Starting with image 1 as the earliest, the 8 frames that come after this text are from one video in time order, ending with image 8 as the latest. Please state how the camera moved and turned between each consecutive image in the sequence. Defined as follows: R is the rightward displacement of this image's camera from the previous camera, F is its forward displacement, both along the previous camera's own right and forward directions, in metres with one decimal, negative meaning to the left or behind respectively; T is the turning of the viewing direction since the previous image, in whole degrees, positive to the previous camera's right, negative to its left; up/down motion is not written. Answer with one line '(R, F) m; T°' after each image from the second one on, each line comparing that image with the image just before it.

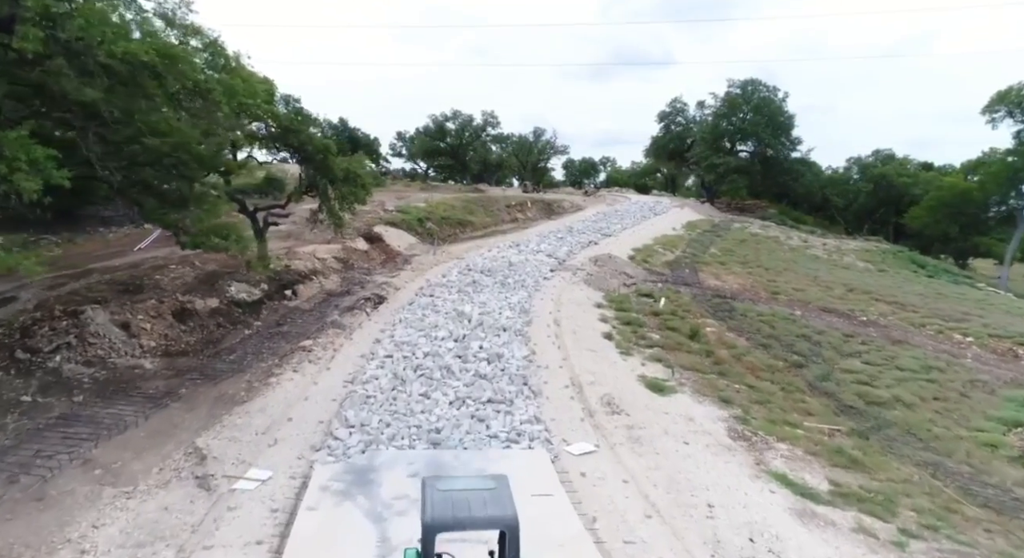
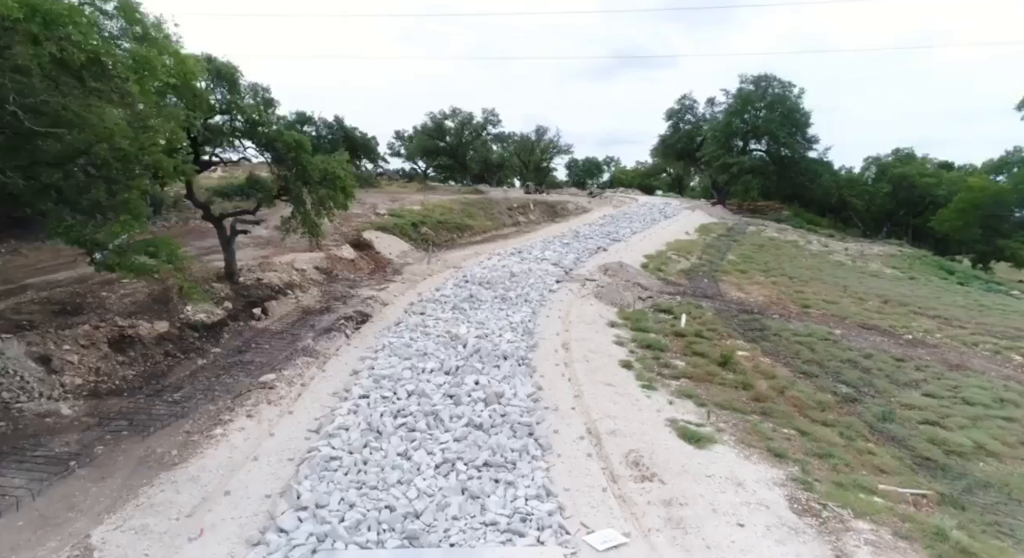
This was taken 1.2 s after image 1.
(0.0, +1.6) m; 0°
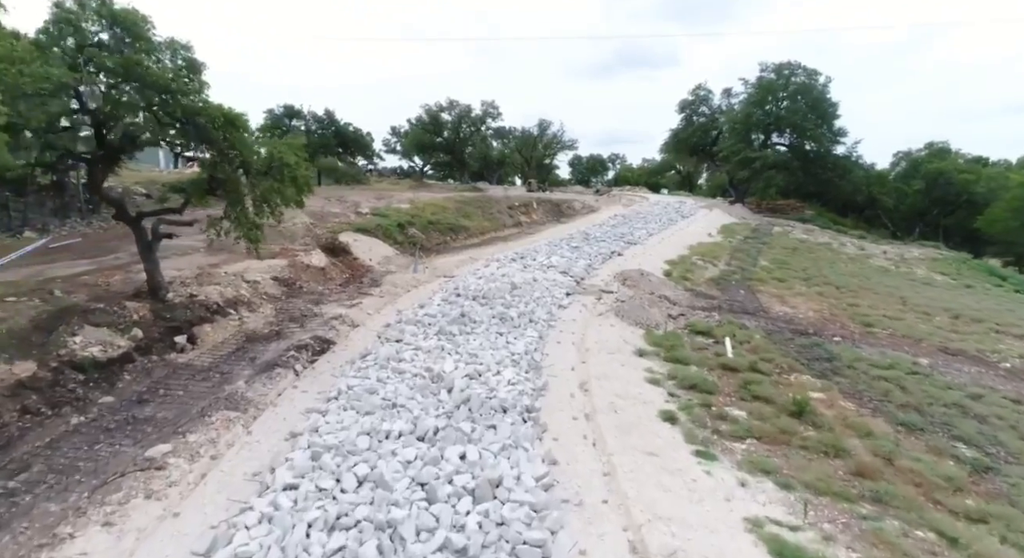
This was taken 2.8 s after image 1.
(0.0, +2.5) m; 0°
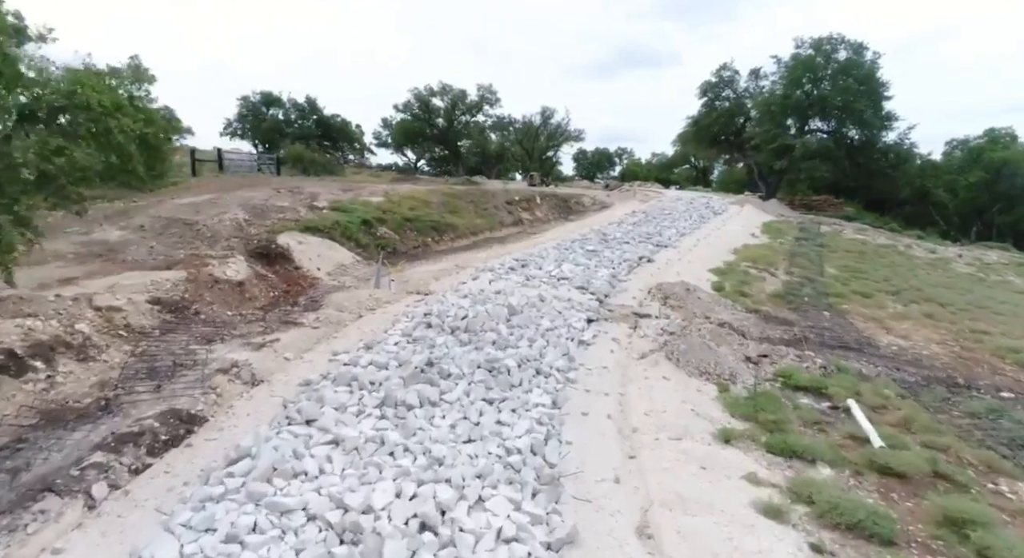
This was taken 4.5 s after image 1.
(0.0, +3.8) m; 0°
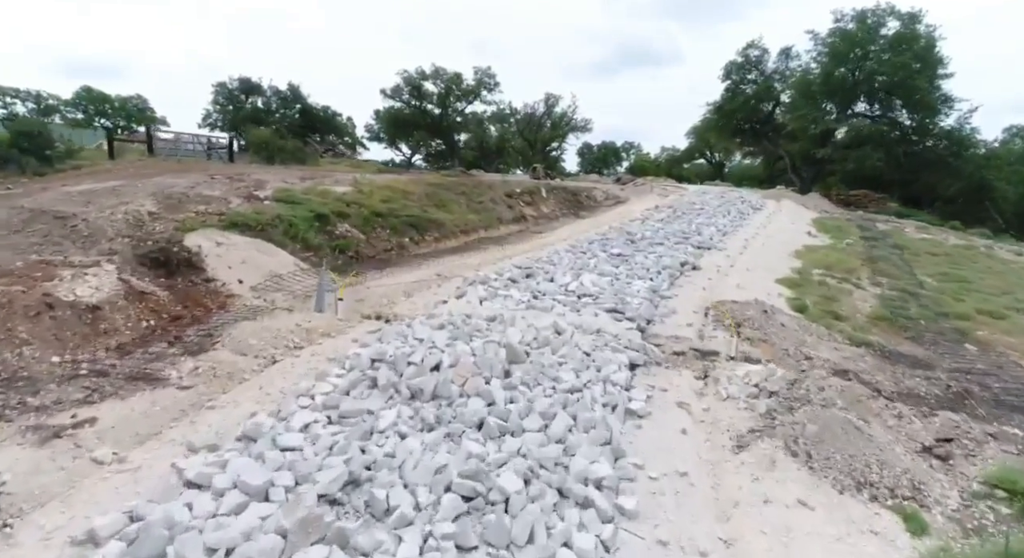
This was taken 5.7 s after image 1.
(0.0, +3.2) m; 0°
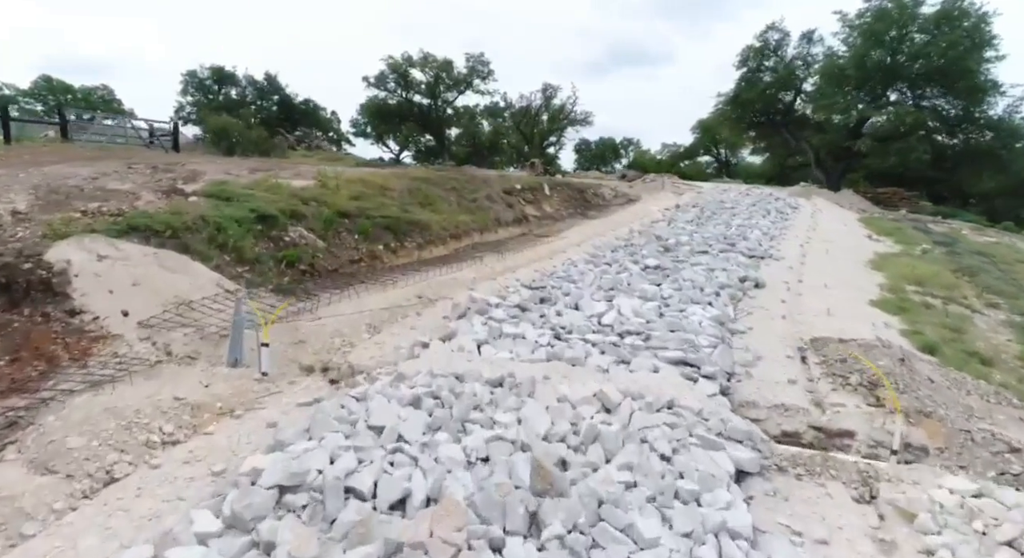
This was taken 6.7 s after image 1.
(-0.2, +2.4) m; +1°
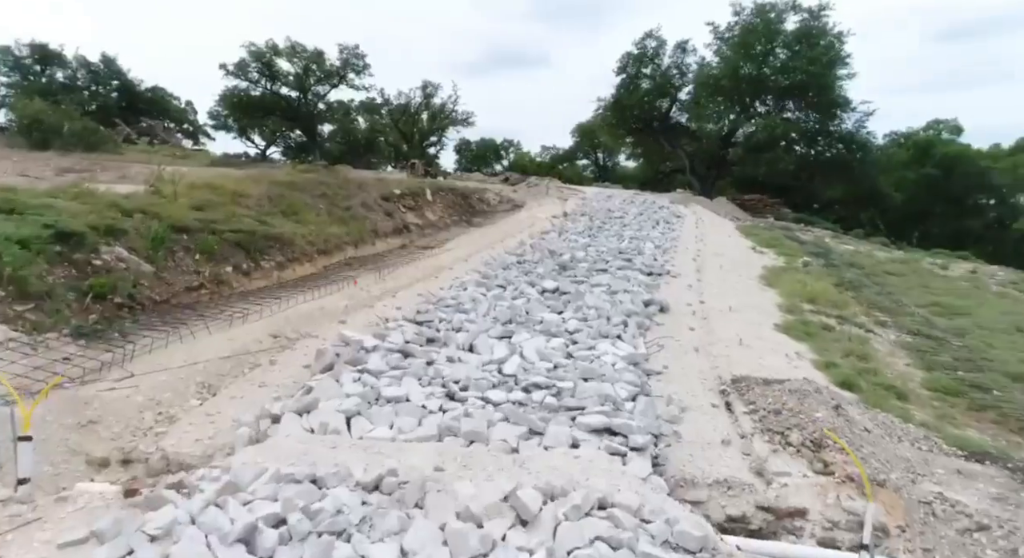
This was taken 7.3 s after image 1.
(+0.1, +1.1) m; +12°
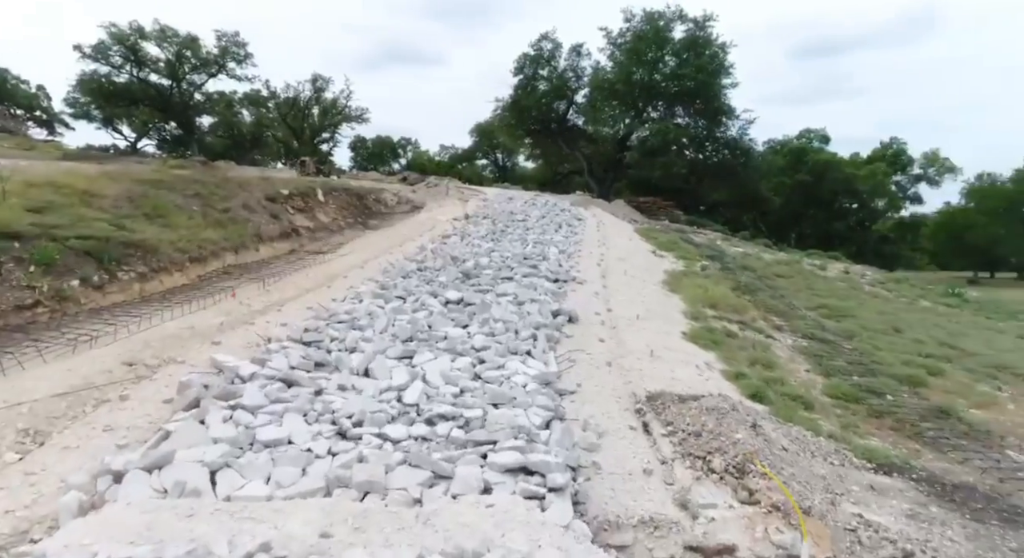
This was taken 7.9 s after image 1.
(0.0, +0.5) m; +10°
